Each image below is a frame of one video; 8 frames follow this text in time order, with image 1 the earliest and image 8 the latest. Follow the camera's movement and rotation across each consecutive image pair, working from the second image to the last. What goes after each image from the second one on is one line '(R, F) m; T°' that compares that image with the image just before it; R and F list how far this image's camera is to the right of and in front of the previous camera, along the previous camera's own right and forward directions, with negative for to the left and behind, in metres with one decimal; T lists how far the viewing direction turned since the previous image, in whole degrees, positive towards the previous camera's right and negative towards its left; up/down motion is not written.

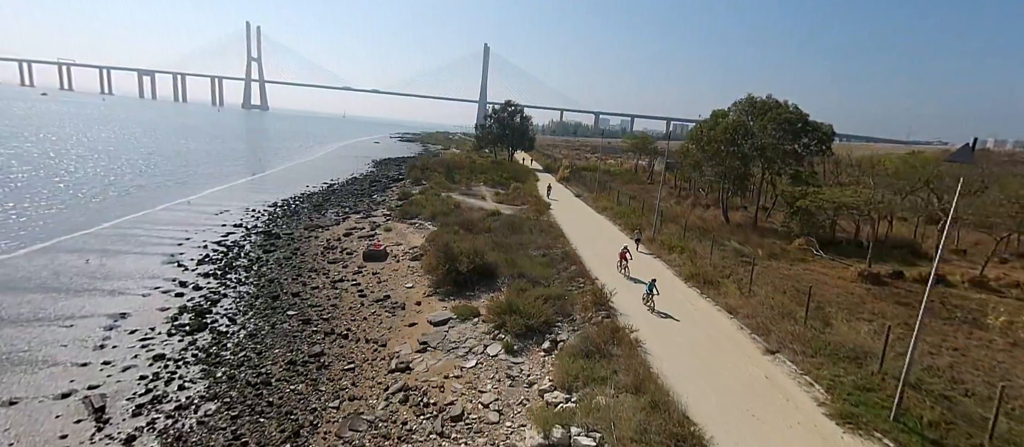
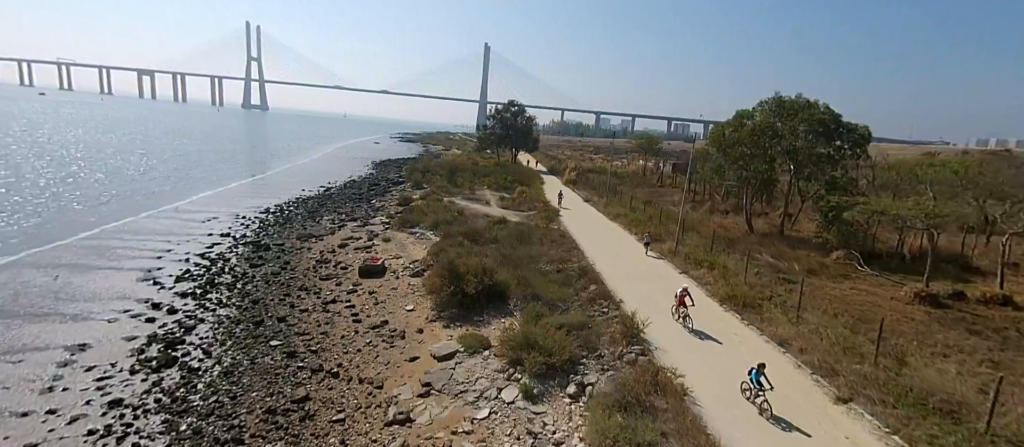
(-0.3, +1.4) m; 0°
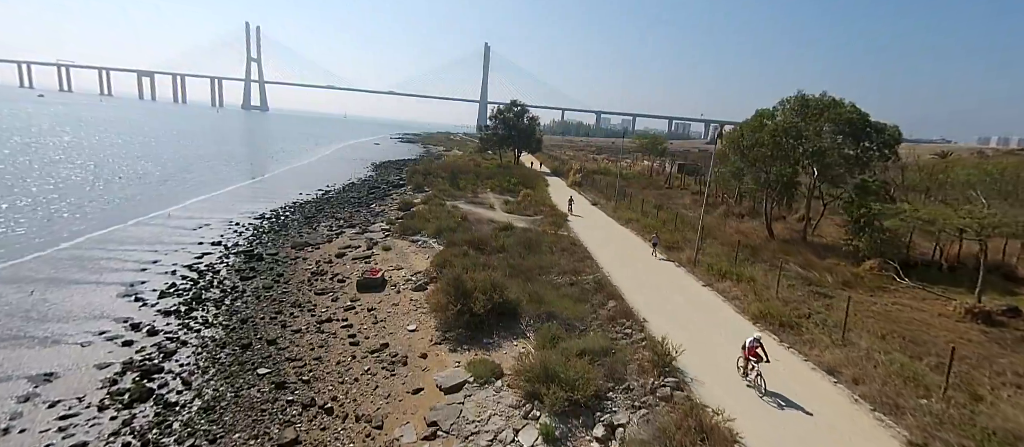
(-0.3, +1.0) m; 0°
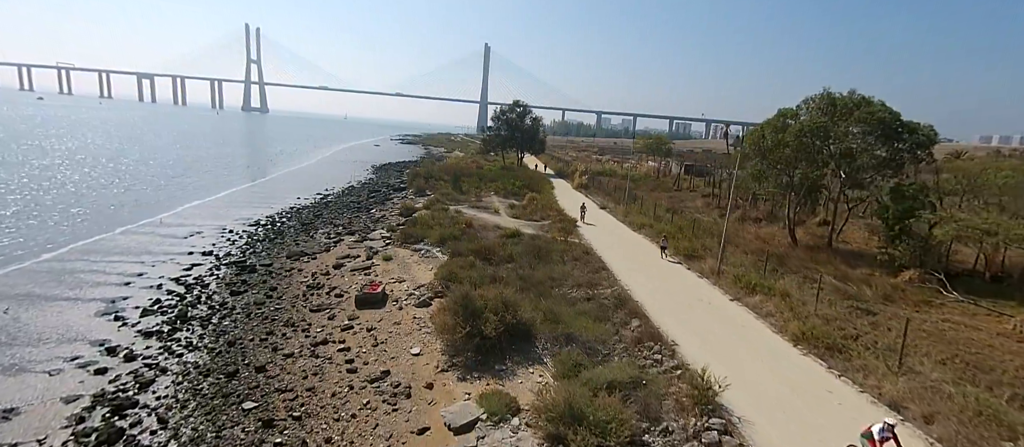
(-0.3, +1.0) m; 0°
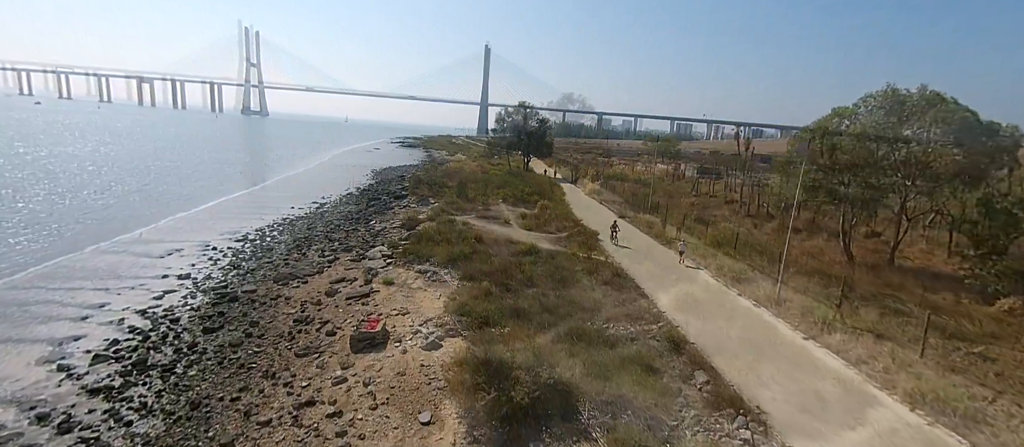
(-0.6, +2.1) m; 0°
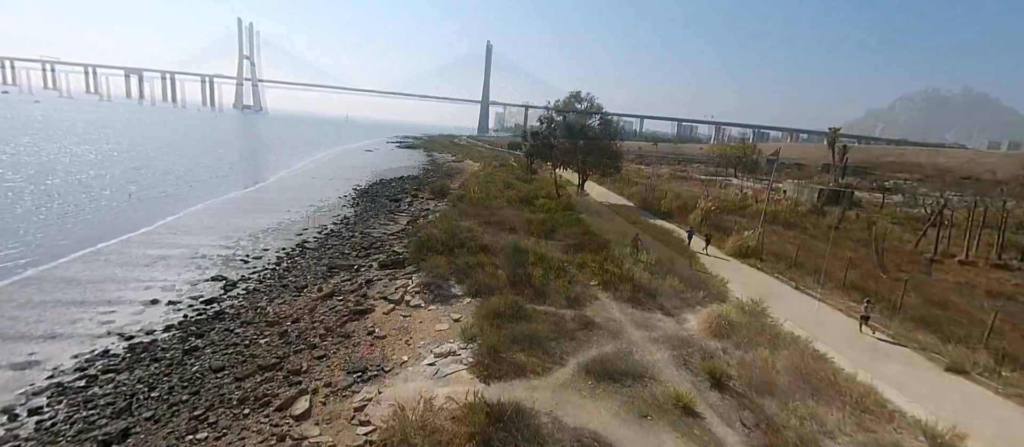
(-0.3, +1.1) m; 0°
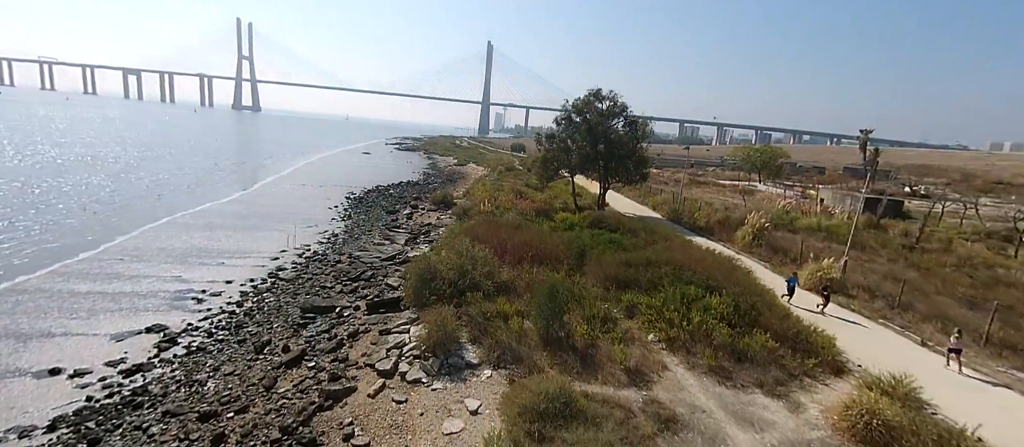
(-0.7, +3.2) m; 0°
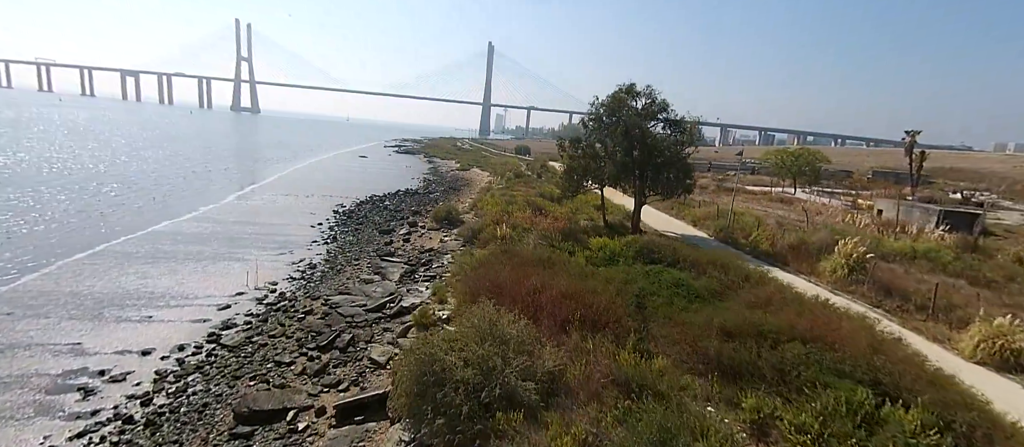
(-0.8, +4.0) m; 0°
